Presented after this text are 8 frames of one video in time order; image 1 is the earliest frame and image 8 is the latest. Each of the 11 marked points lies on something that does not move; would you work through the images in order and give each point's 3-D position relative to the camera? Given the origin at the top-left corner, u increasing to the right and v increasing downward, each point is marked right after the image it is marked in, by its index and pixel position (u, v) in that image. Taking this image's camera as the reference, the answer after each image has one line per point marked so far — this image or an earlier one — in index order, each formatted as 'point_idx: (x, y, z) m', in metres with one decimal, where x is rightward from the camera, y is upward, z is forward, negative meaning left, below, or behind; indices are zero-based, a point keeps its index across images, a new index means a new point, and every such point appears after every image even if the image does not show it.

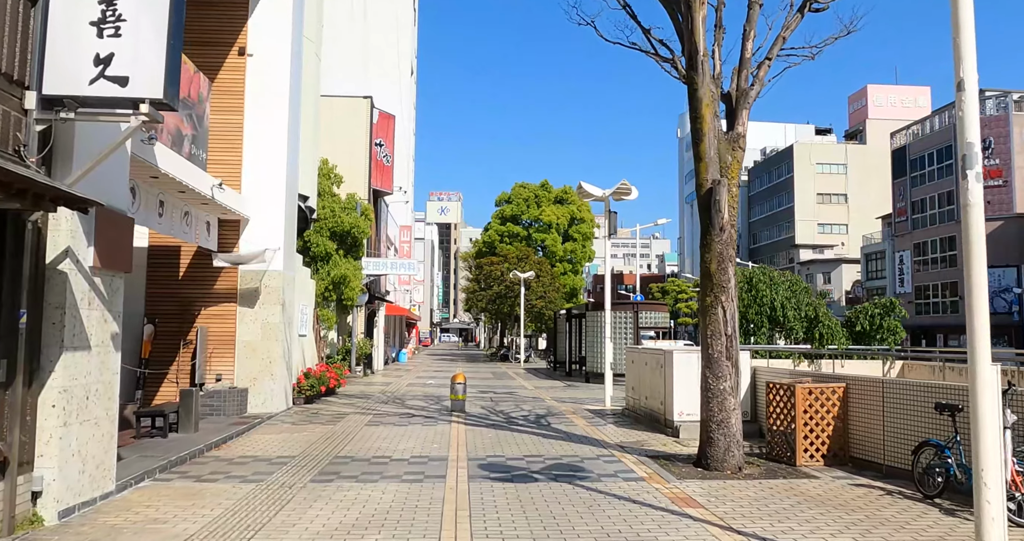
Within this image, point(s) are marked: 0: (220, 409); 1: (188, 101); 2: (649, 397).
0: (-5.4, -2.6, +13.3) m
1: (-5.0, +2.6, +11.1) m
2: (+2.5, -2.3, +13.1) m
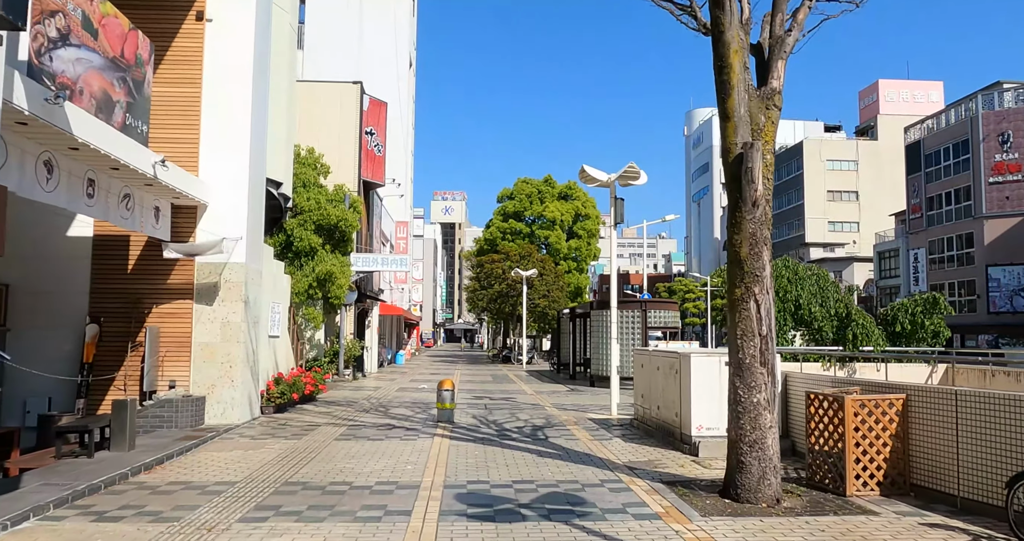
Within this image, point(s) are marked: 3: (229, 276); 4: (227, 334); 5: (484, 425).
0: (-5.5, -2.4, +11.7) m
1: (-5.2, +2.7, +9.5) m
2: (+2.3, -2.1, +11.4) m
3: (-4.9, -0.1, +12.5) m
4: (-4.9, -1.1, +12.4) m
5: (-0.5, -2.8, +13.2) m
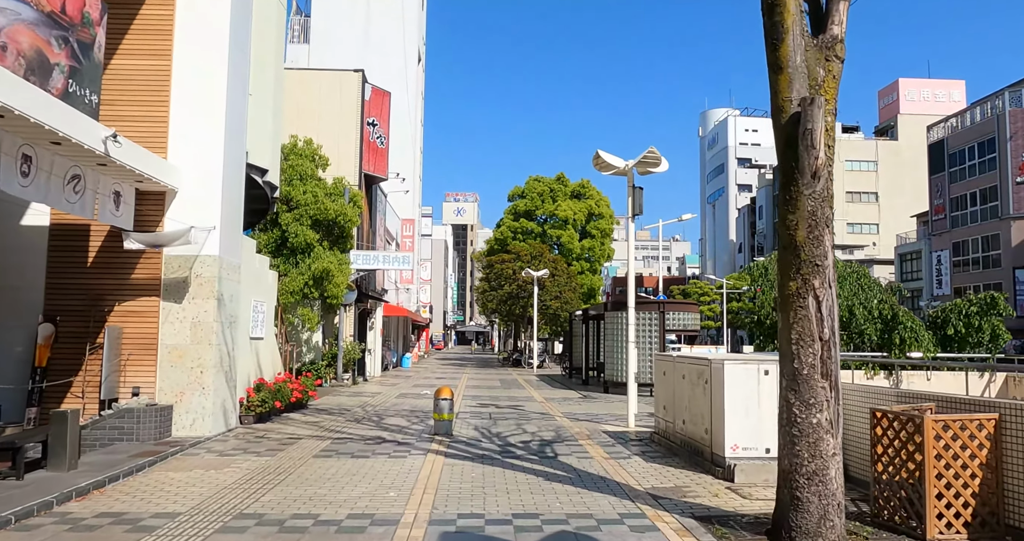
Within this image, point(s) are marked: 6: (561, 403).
0: (-5.5, -2.3, +10.4) m
1: (-5.1, +2.9, +8.2) m
2: (+2.4, -2.0, +9.9) m
3: (-4.8, 0.0, +11.1) m
4: (-4.8, -1.0, +11.1) m
5: (-0.4, -2.7, +11.8) m
6: (+1.2, -3.4, +18.8) m
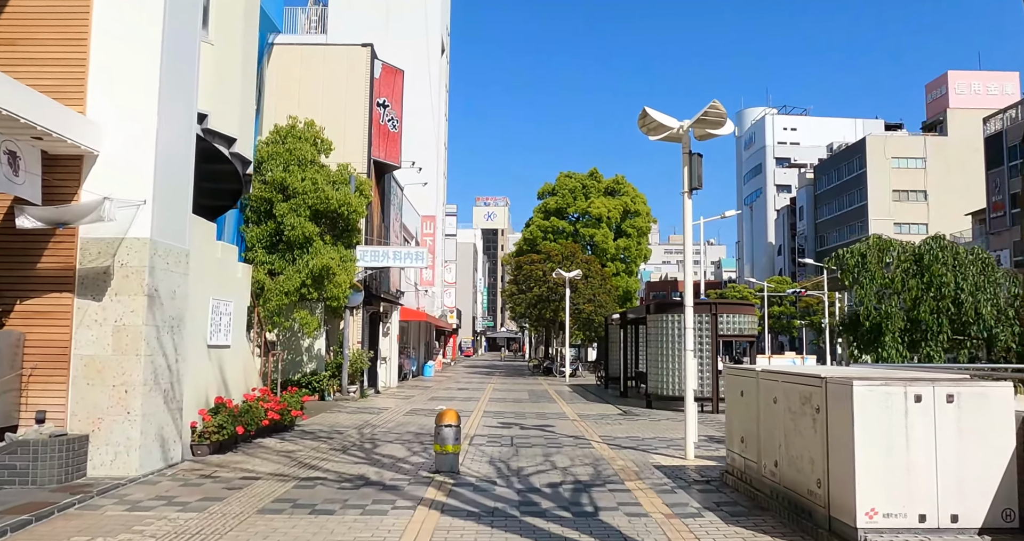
0: (-5.2, -2.2, +7.8) m
1: (-5.0, +3.0, +5.6) m
2: (+2.6, -1.8, +7.0) m
3: (-4.5, +0.1, +8.5) m
4: (-4.5, -0.8, +8.4) m
5: (-0.1, -2.6, +9.0) m
6: (+1.8, -3.3, +15.9) m
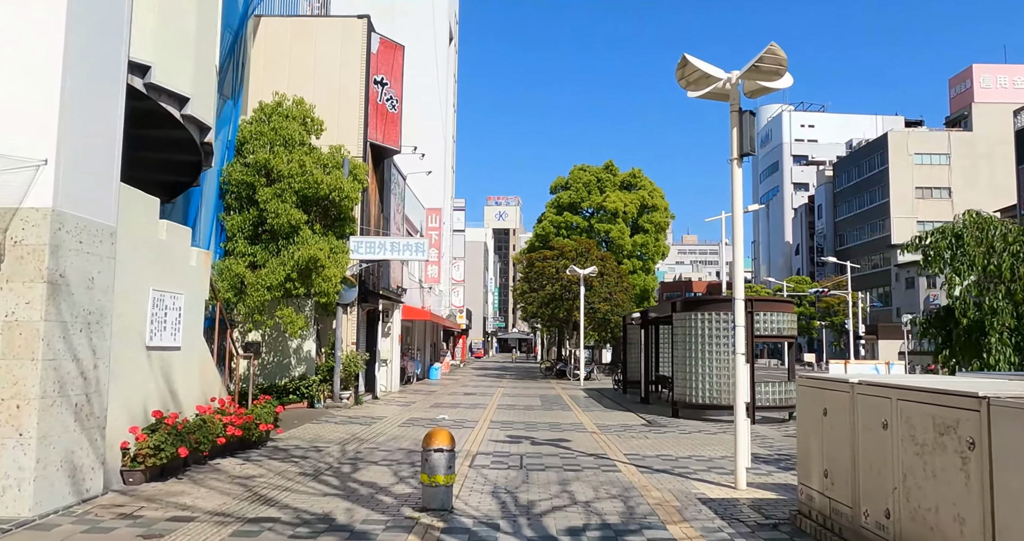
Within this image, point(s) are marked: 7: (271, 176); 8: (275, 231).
0: (-5.2, -2.0, +5.8) m
1: (-5.0, +3.2, +3.7) m
2: (+2.7, -1.7, +4.9) m
3: (-4.5, +0.3, +6.6) m
4: (-4.5, -0.7, +6.5) m
5: (-0.1, -2.4, +7.0) m
6: (+2.0, -3.1, +13.8) m
7: (-5.5, +2.2, +16.6) m
8: (-5.3, +0.9, +16.3) m
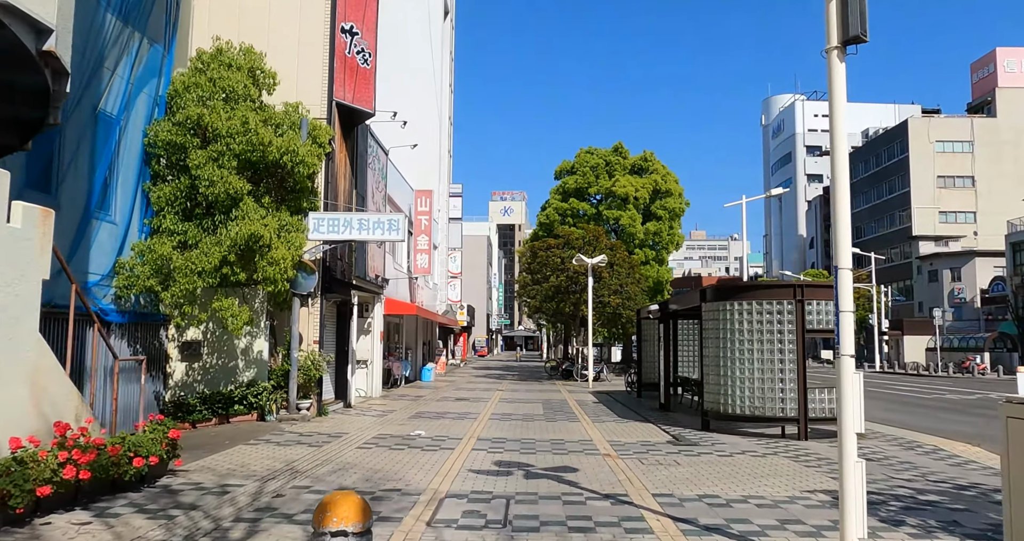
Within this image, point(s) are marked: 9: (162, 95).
0: (-5.4, -1.7, +2.7) m
1: (-5.3, +3.5, +0.6) m
2: (+2.4, -1.3, +1.7) m
3: (-4.7, +0.6, +3.5) m
4: (-4.7, -0.4, +3.4) m
5: (-0.3, -2.1, +3.8) m
6: (+1.9, -2.8, +10.7) m
7: (-5.7, +2.5, +13.4) m
8: (-5.5, +1.2, +13.2) m
9: (-6.9, +3.5, +14.3) m
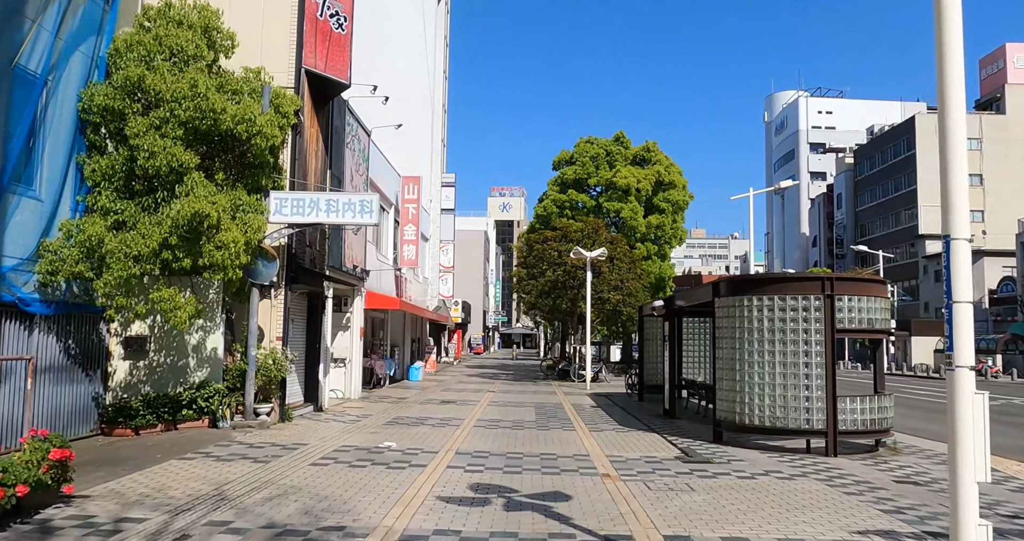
0: (-5.6, -1.5, +1.0) m
1: (-5.5, +3.7, -1.2) m
2: (+2.2, -1.2, 0.0) m
3: (-4.9, +0.8, +1.7) m
4: (-4.9, -0.2, +1.6) m
5: (-0.5, -1.9, +2.1) m
6: (+1.6, -2.6, +8.9) m
7: (-5.9, +2.7, +11.7) m
8: (-5.7, +1.5, +11.5) m
9: (-7.1, +3.7, +12.5) m
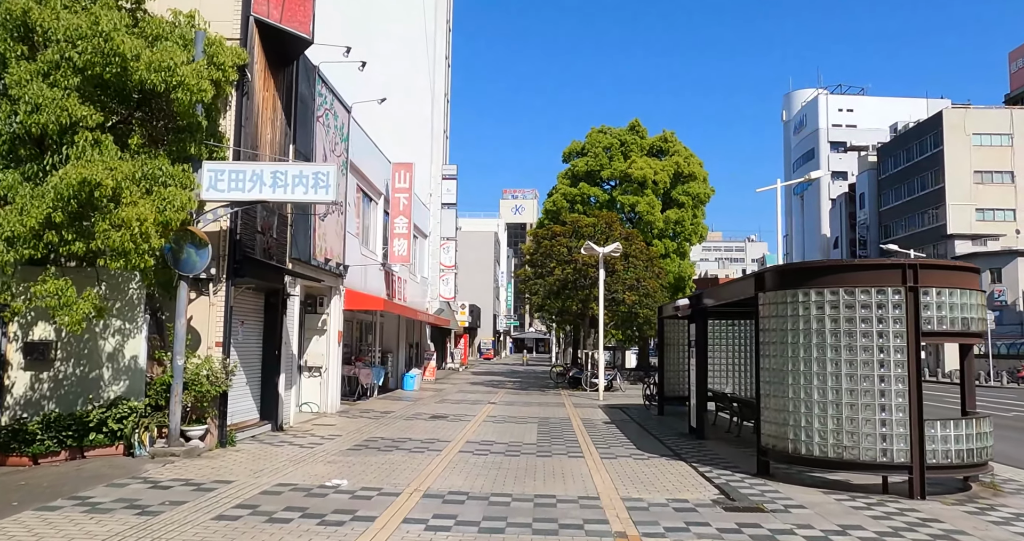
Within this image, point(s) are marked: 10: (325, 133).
0: (-6.0, -1.3, -1.5) m
1: (-5.9, +3.9, -3.7) m
2: (+1.8, -0.9, -2.6) m
3: (-5.3, +1.1, -0.8) m
4: (-5.3, +0.1, -0.9) m
5: (-0.8, -1.7, -0.5) m
6: (+1.4, -2.4, +6.3) m
7: (-6.0, +2.9, +9.2) m
8: (-5.9, +1.6, +9.0) m
9: (-7.2, +3.9, +10.1) m
10: (-4.1, +2.9, +15.8) m
